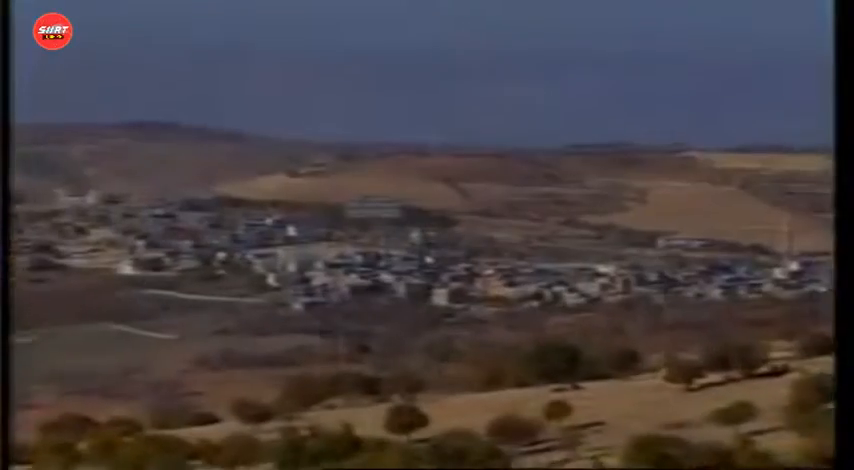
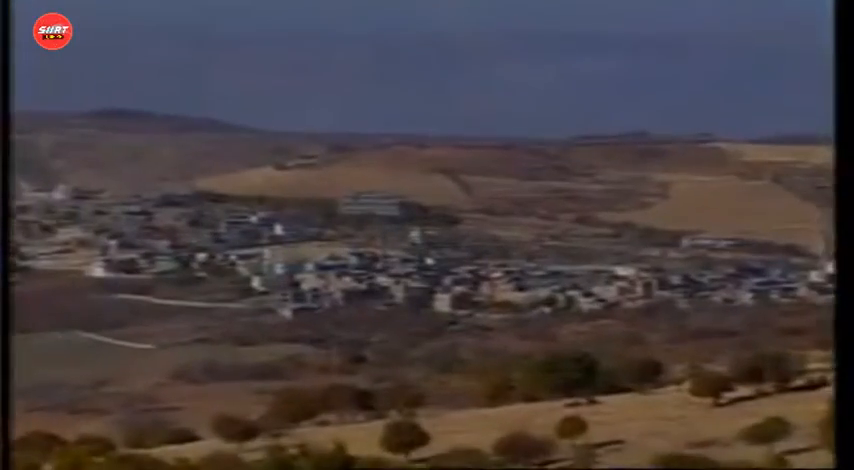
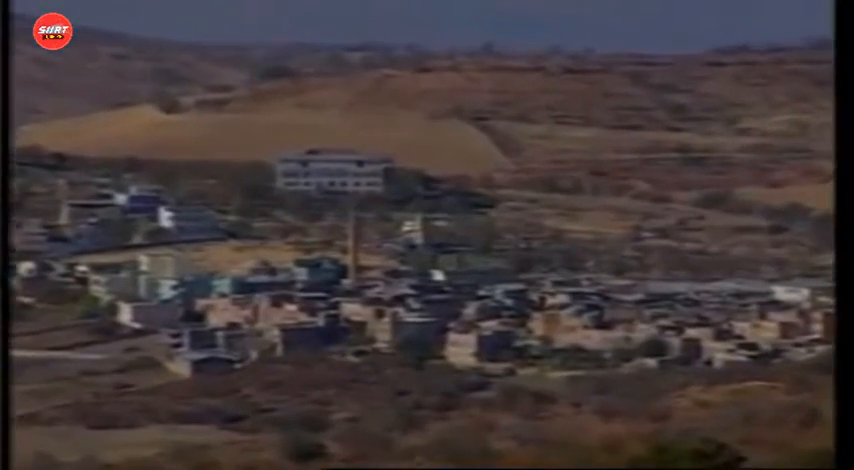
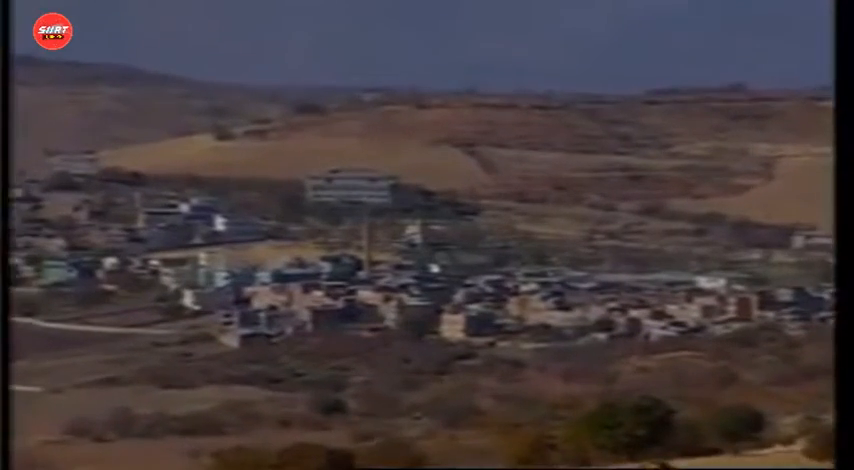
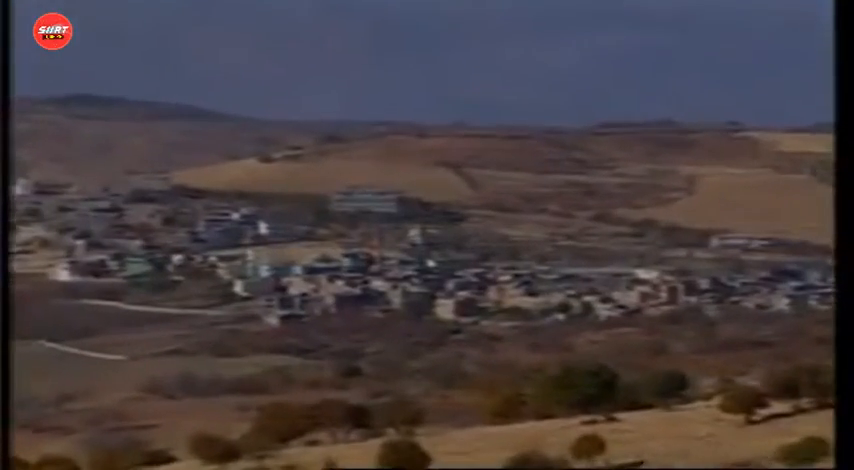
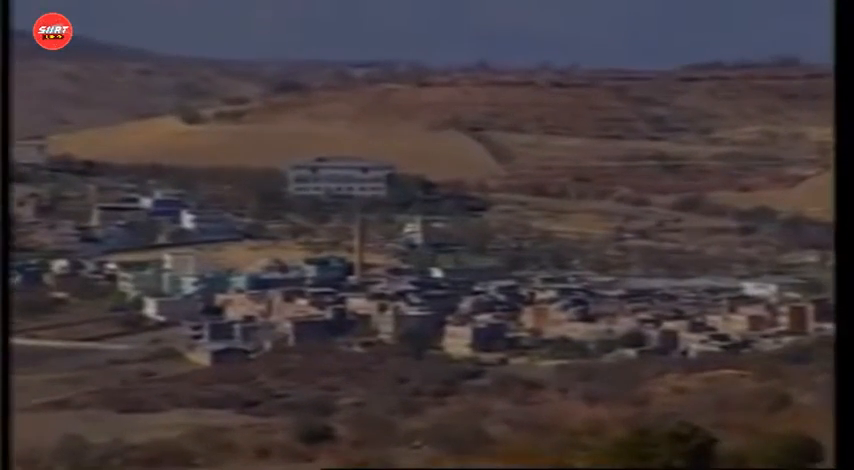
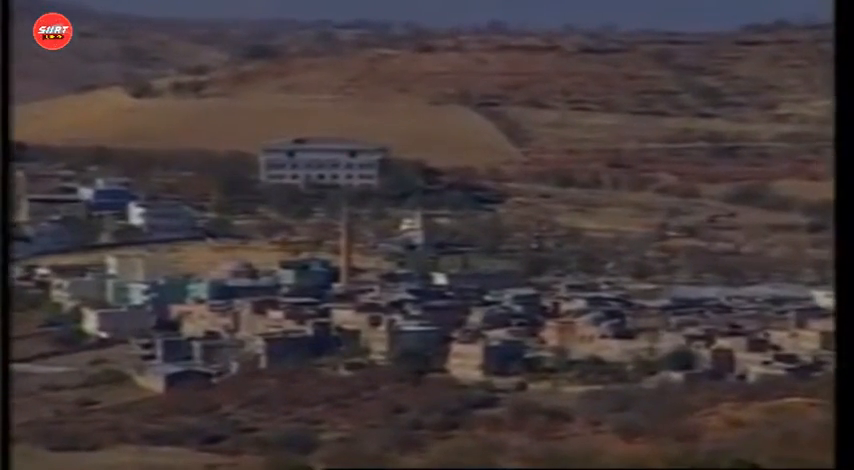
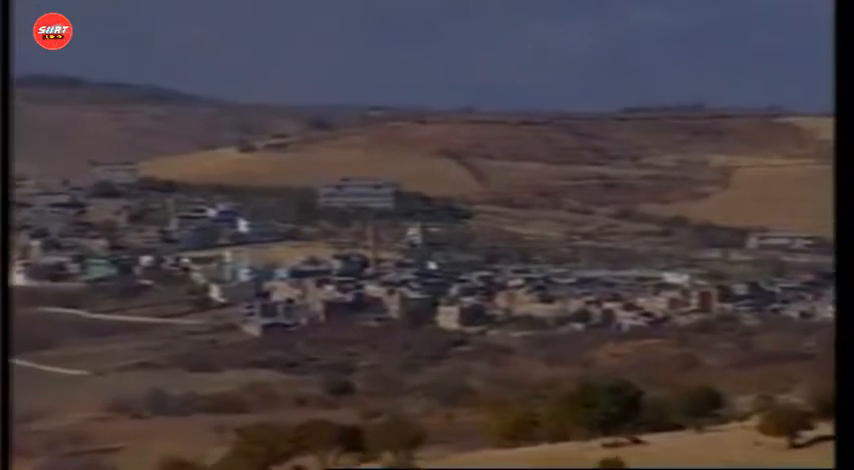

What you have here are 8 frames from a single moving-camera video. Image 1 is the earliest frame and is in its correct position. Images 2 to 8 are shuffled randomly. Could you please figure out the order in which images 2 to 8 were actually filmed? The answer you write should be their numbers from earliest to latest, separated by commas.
2, 5, 8, 4, 6, 3, 7
